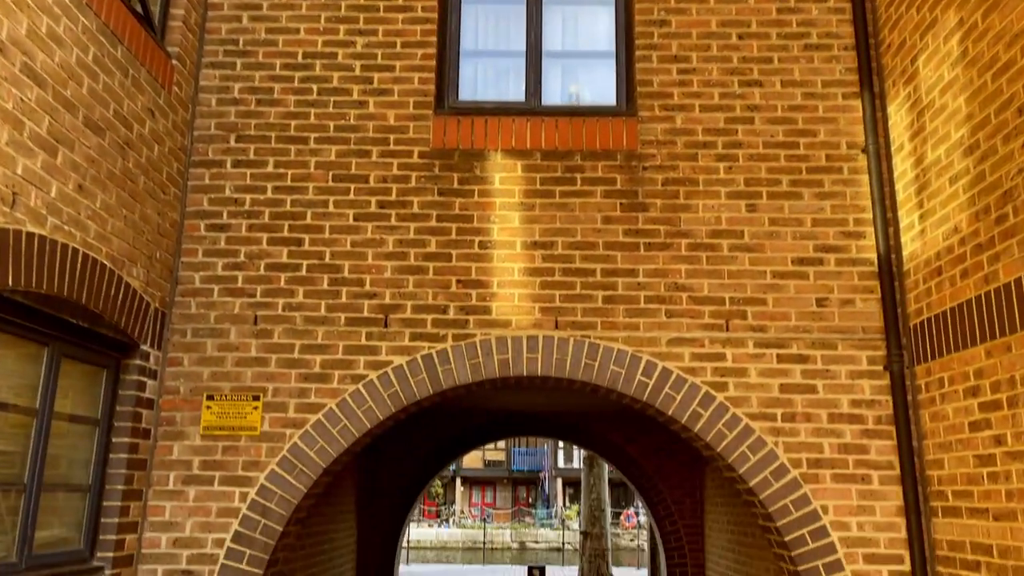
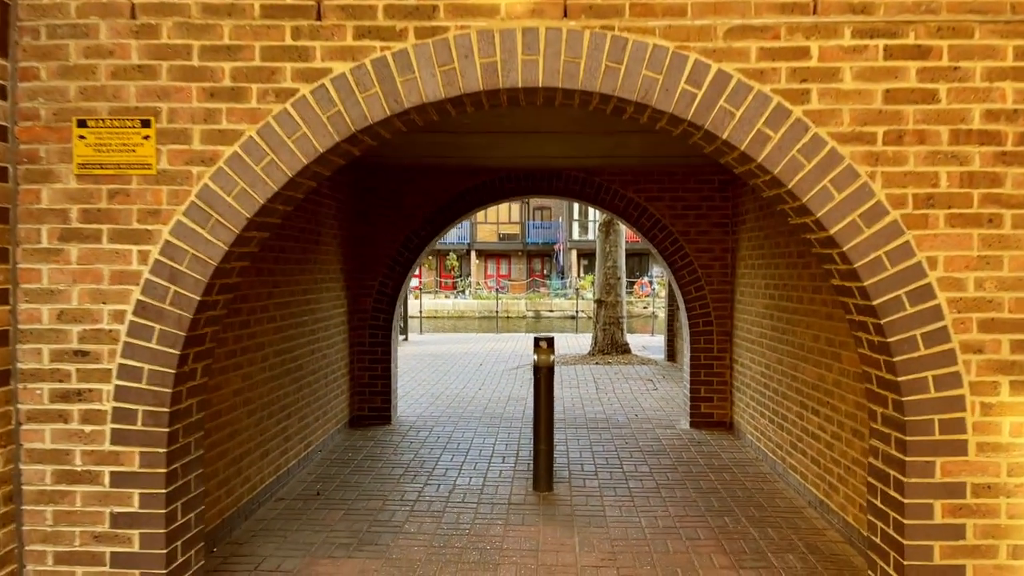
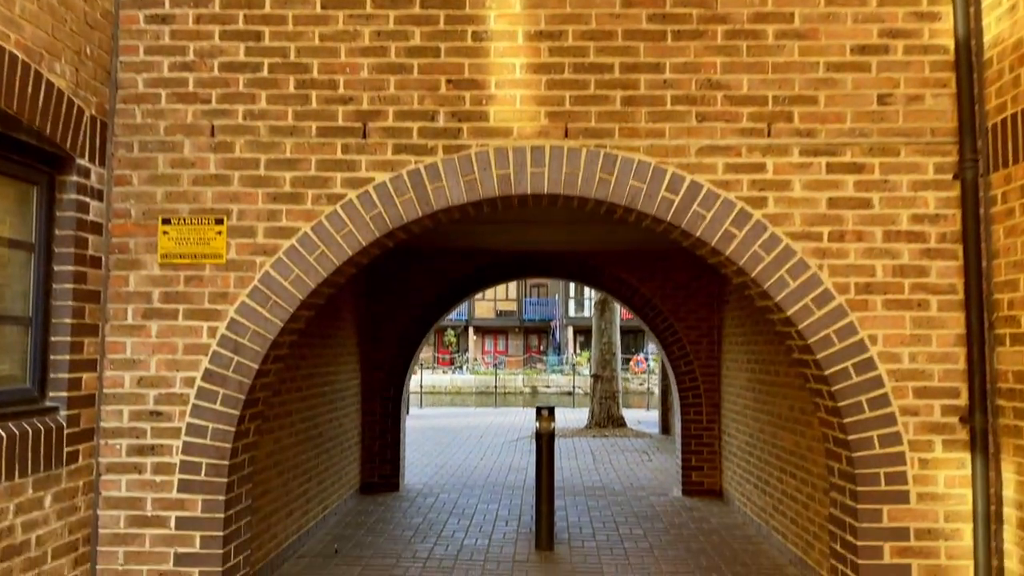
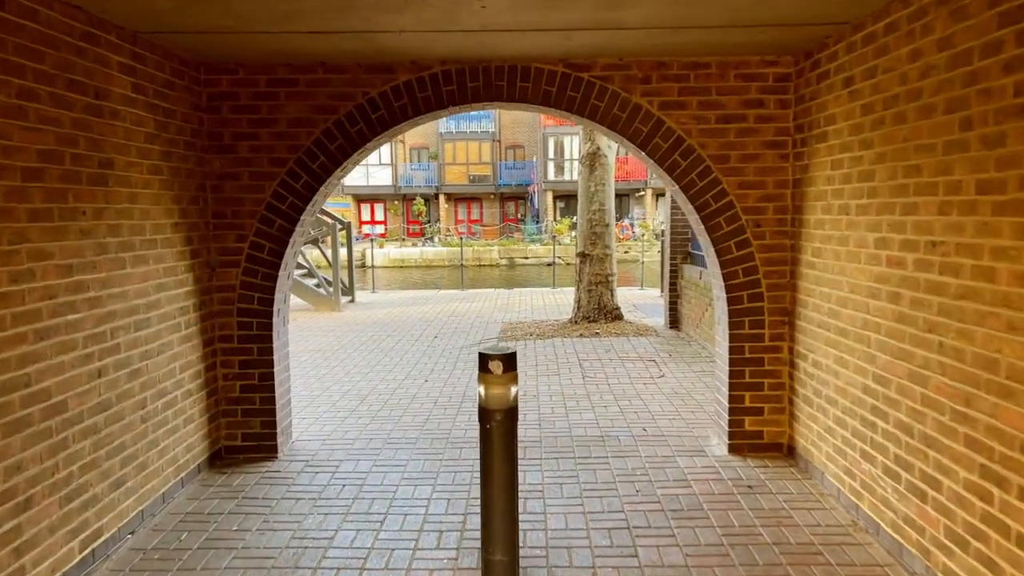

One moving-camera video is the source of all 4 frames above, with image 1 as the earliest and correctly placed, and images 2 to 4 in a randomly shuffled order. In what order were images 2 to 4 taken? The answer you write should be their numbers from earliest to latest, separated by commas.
3, 2, 4
